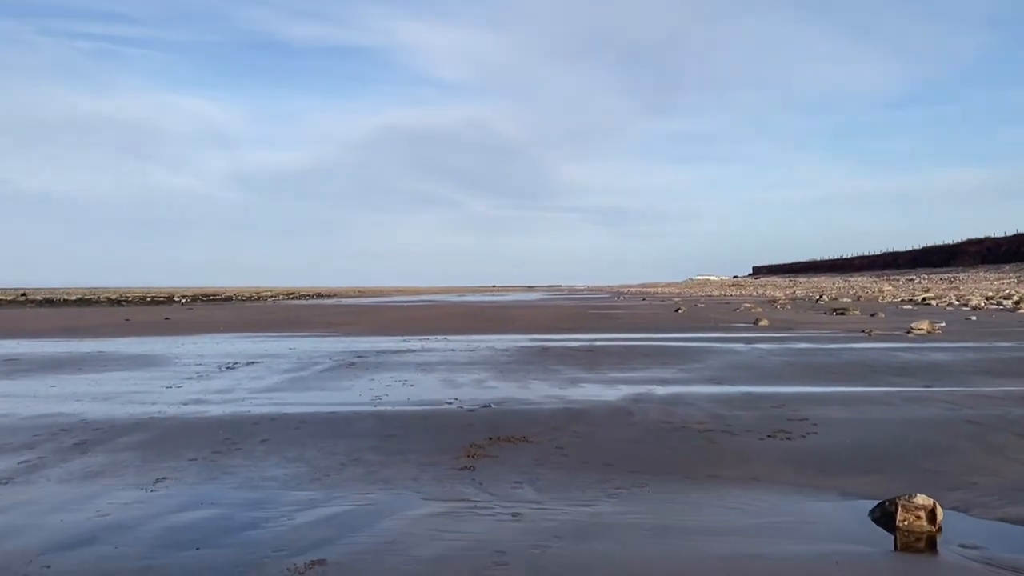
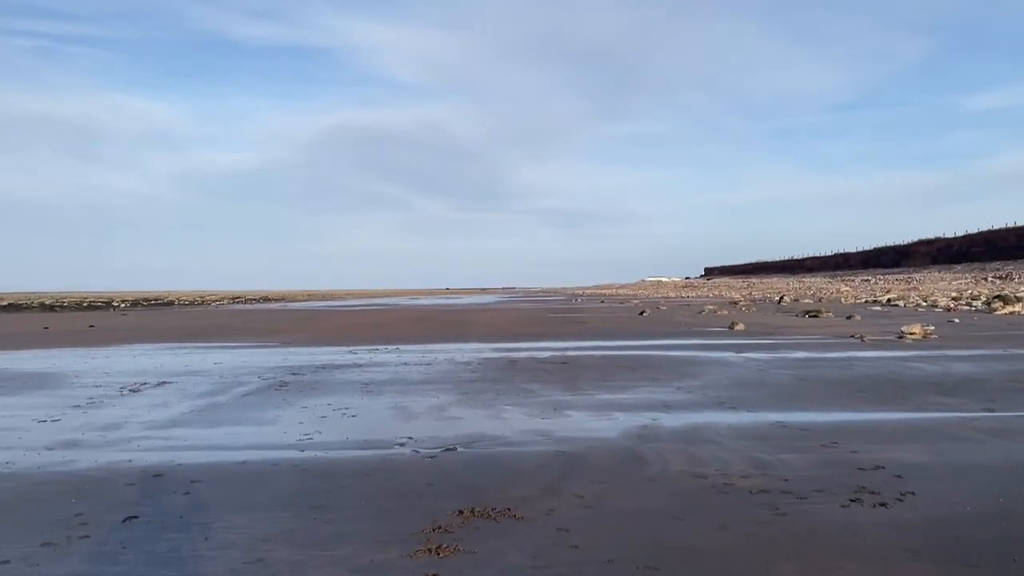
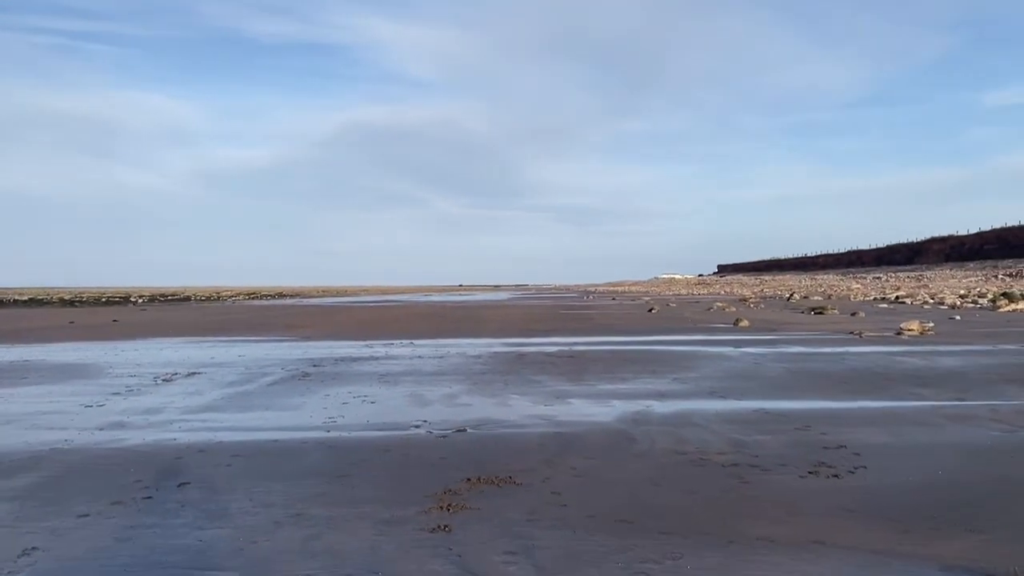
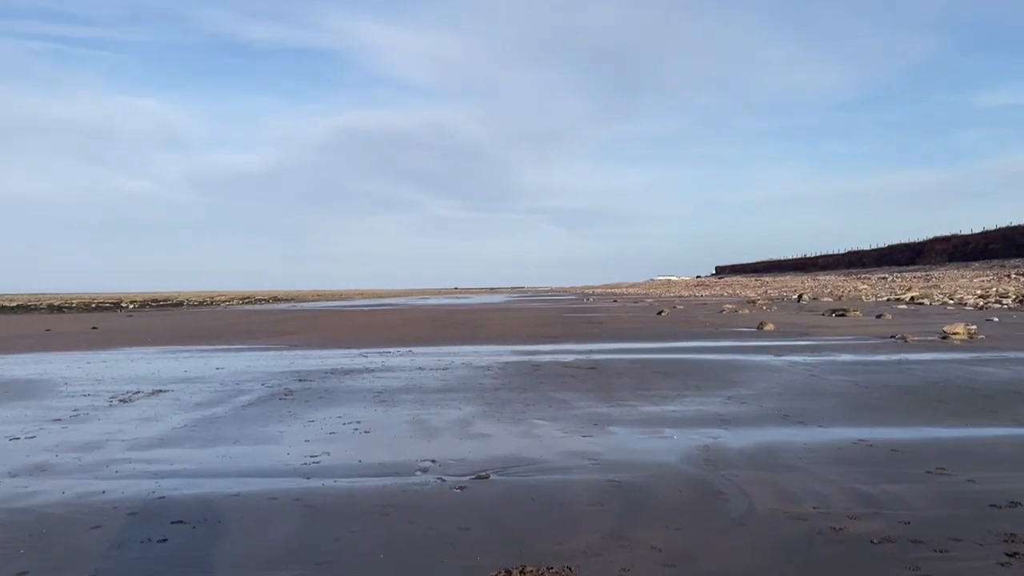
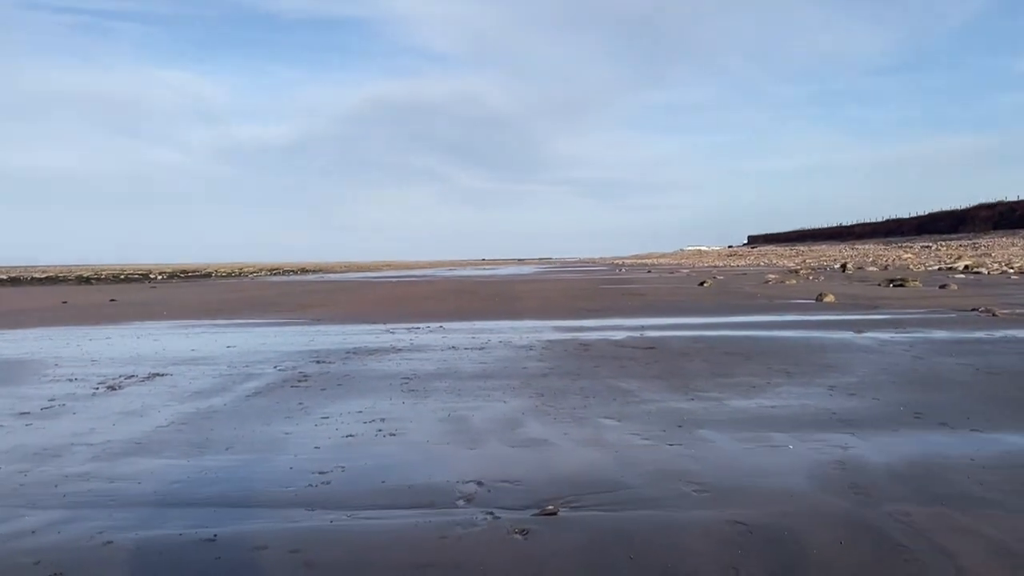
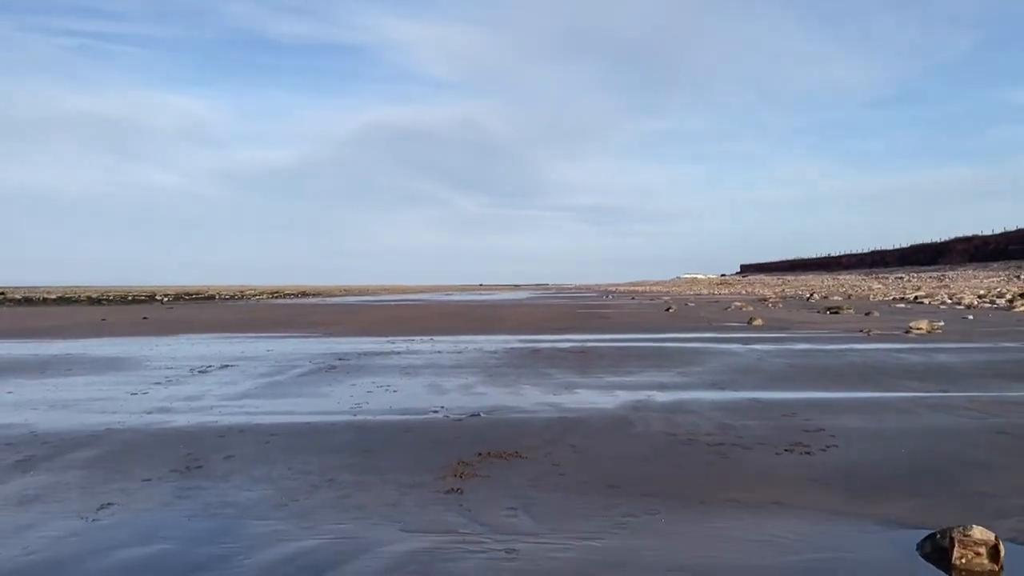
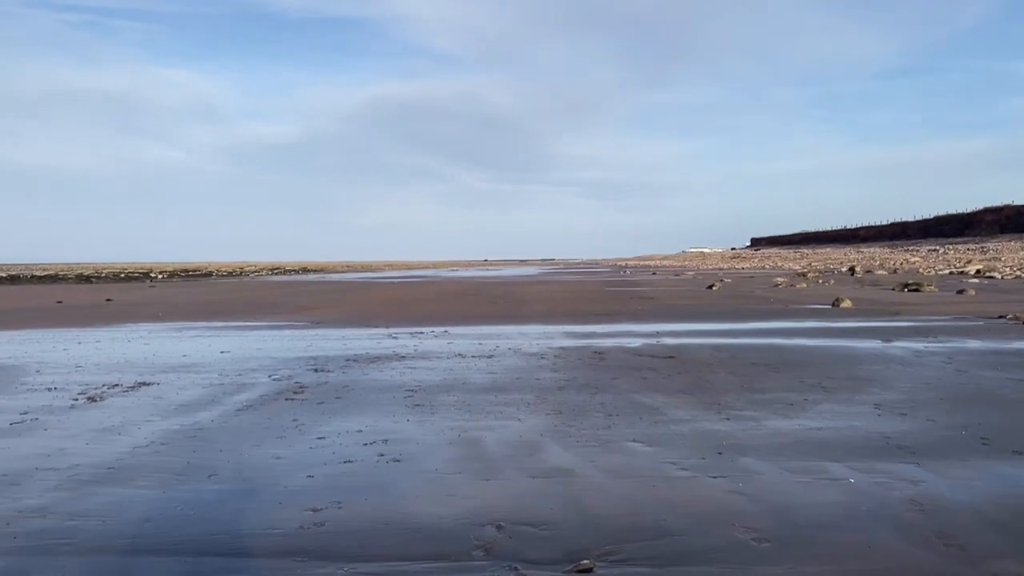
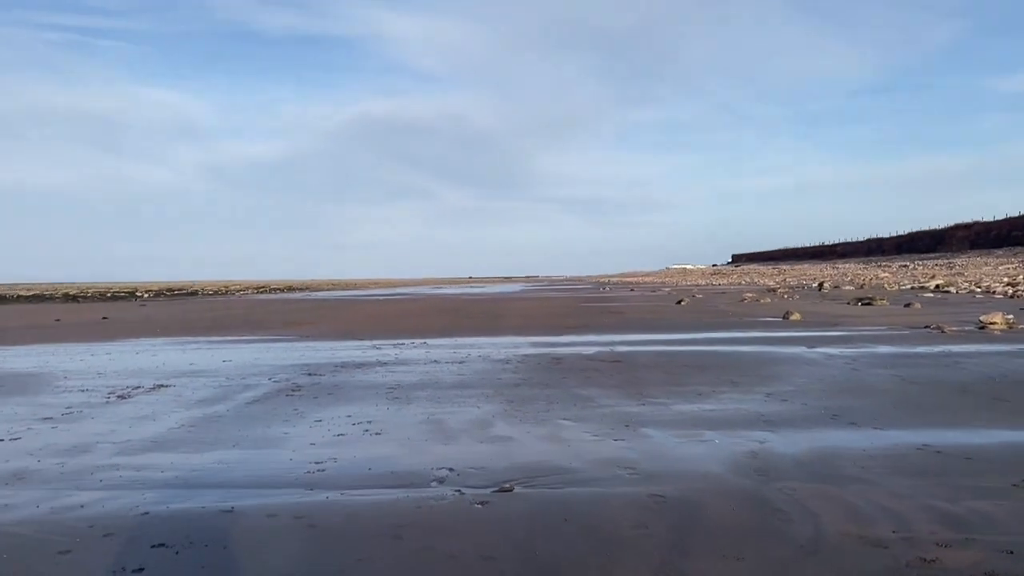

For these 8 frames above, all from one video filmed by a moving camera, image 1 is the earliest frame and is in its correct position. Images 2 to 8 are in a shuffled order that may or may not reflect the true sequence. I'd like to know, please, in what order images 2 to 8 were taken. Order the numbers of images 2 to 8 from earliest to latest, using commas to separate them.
6, 3, 2, 4, 8, 5, 7
